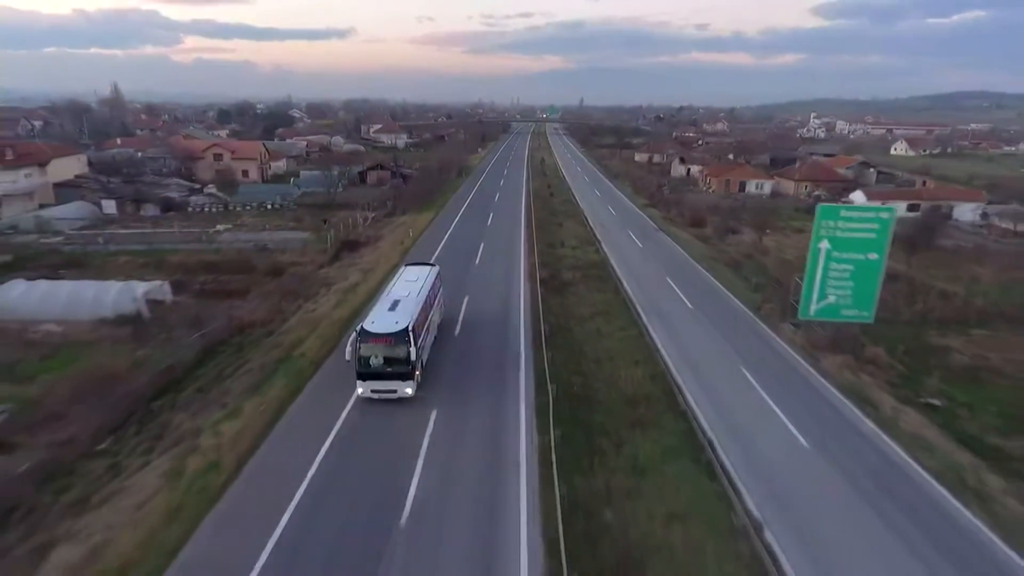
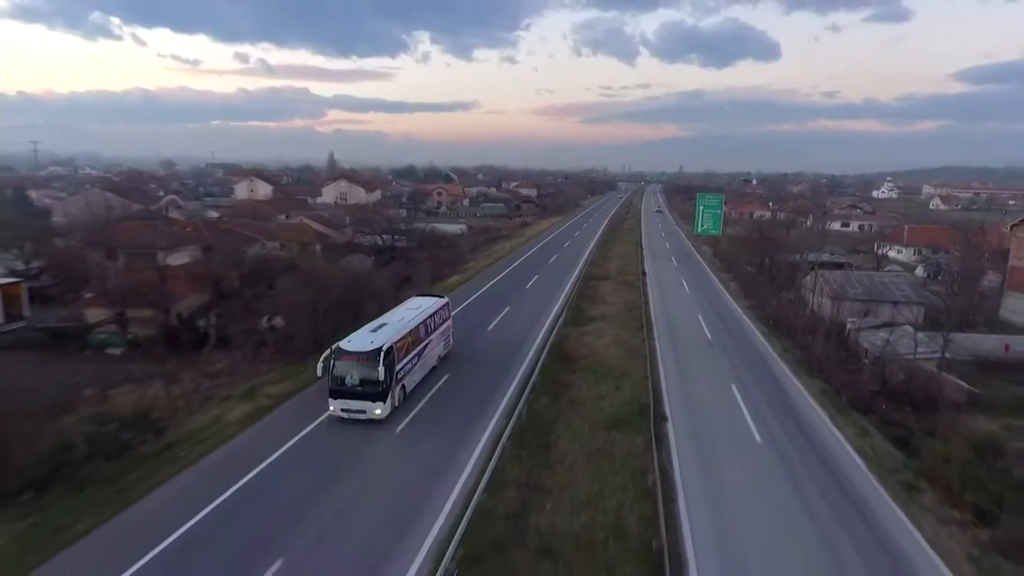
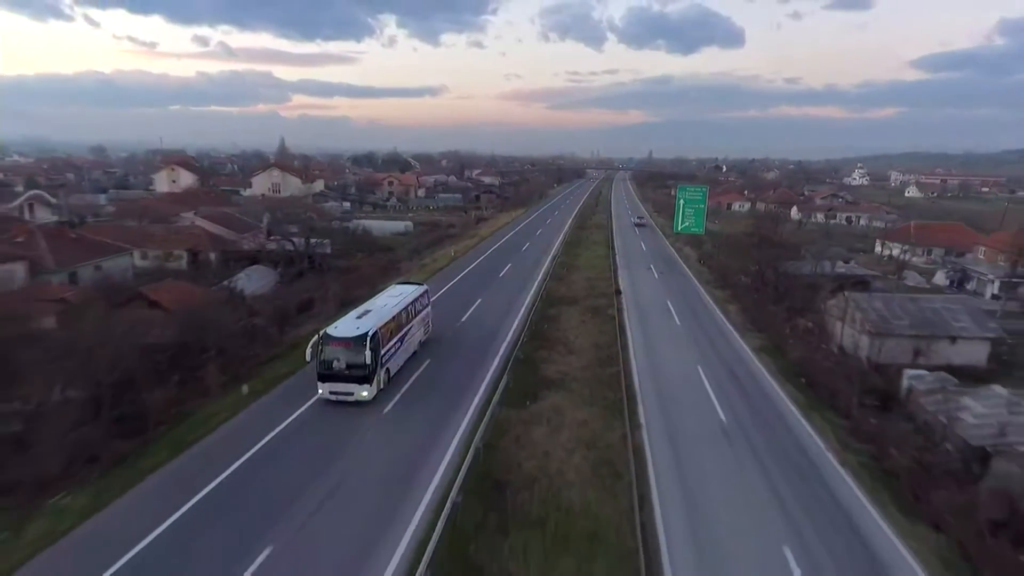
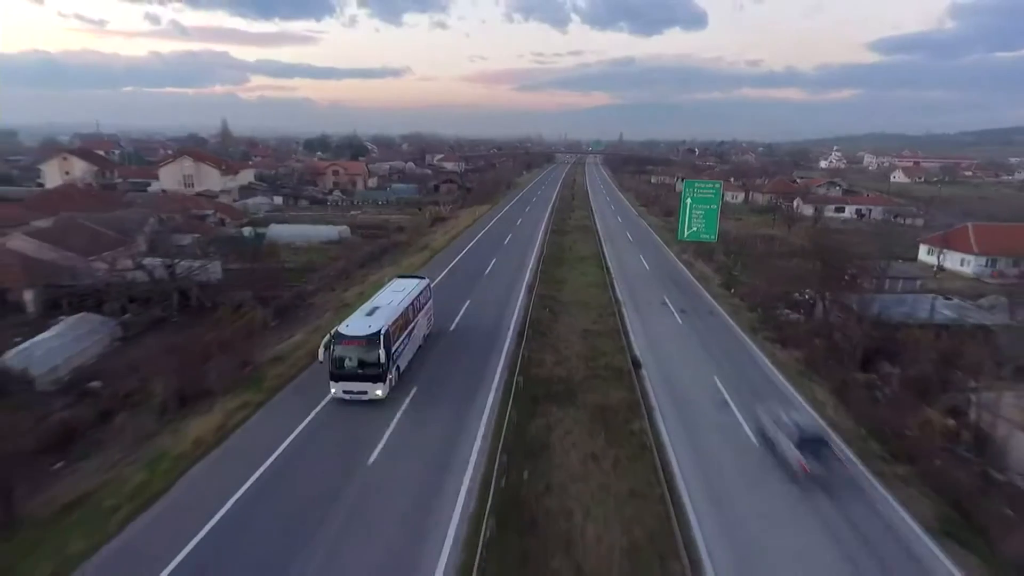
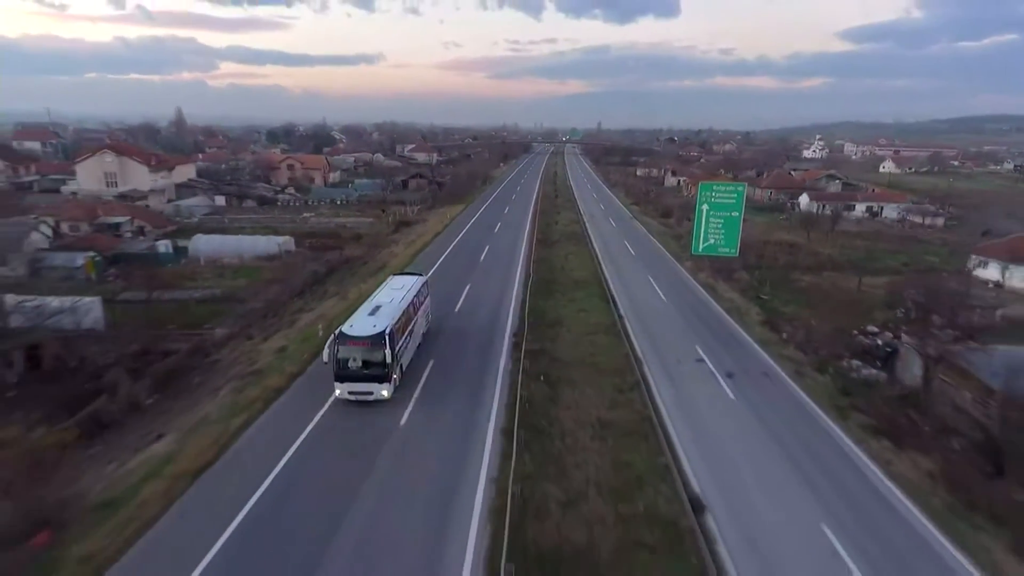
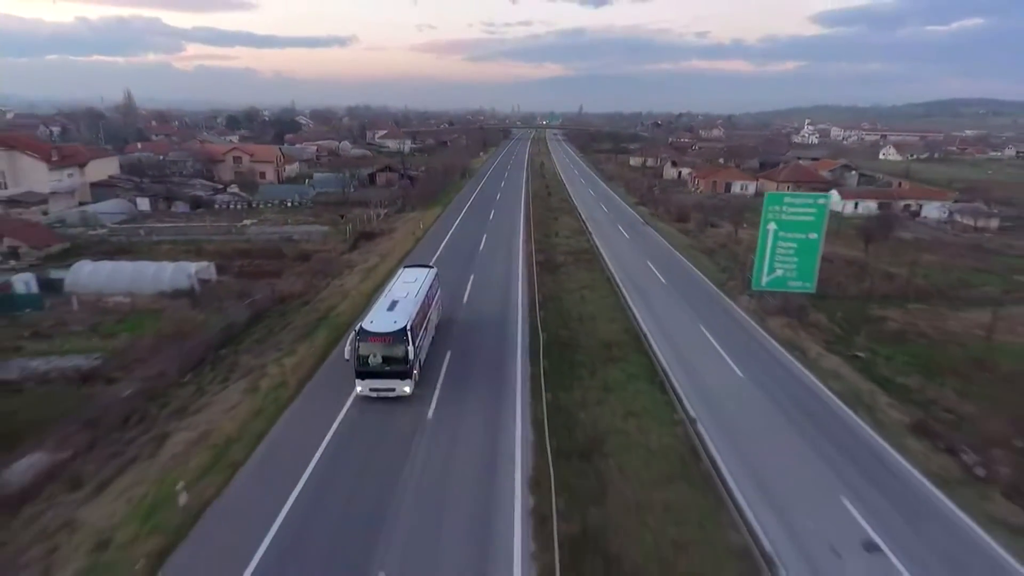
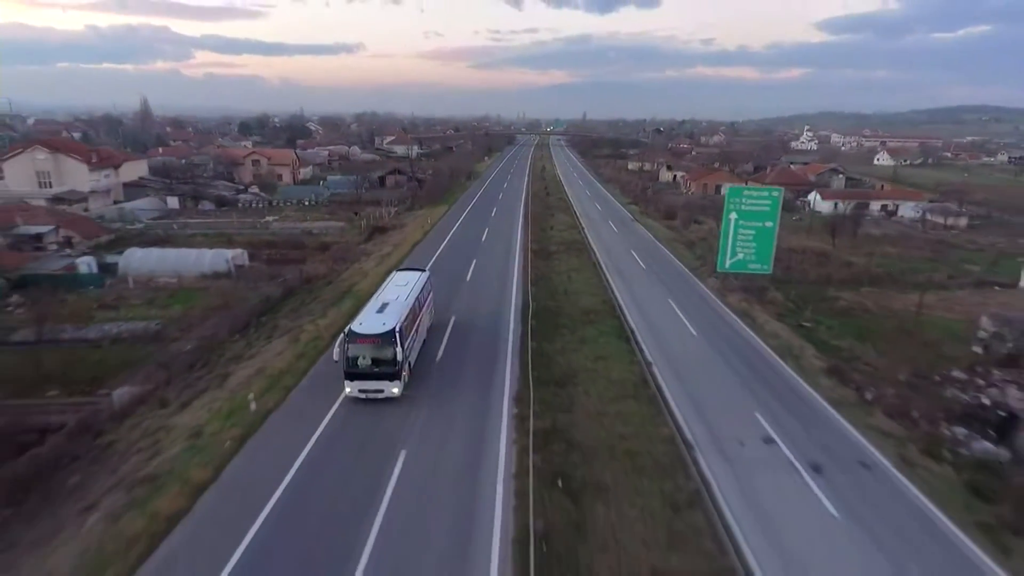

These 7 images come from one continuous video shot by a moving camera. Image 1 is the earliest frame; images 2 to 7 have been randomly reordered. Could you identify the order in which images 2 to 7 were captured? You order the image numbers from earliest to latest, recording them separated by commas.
6, 7, 5, 4, 3, 2
